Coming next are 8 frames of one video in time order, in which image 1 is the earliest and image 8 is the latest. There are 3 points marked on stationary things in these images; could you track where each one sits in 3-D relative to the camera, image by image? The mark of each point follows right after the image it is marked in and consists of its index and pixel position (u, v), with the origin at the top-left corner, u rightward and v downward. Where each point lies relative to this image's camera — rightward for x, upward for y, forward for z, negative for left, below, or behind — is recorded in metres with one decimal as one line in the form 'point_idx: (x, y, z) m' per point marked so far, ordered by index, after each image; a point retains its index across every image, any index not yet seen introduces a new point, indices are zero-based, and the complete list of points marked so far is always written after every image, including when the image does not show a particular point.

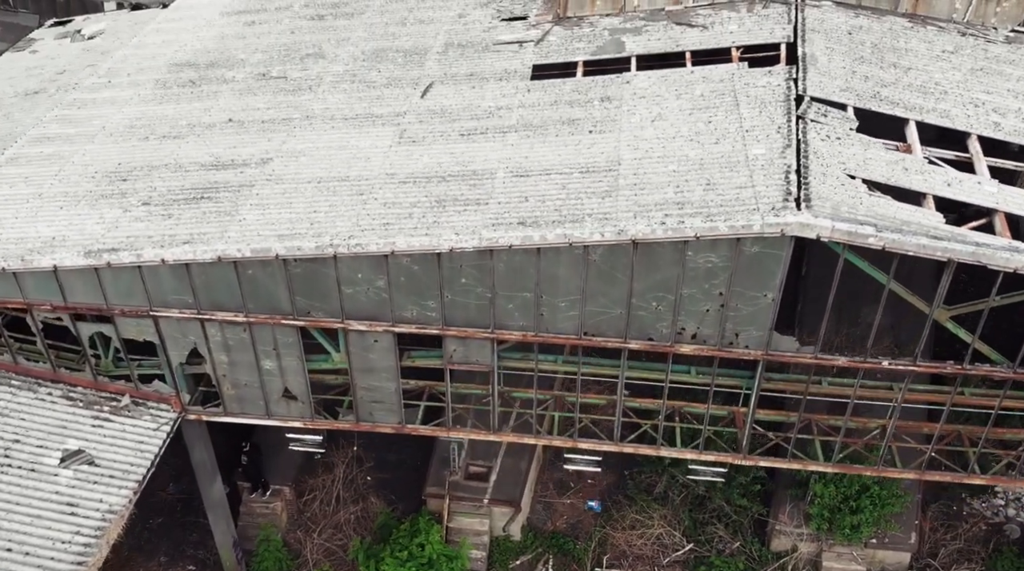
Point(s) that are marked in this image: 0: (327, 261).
0: (-2.8, +0.4, +13.1) m
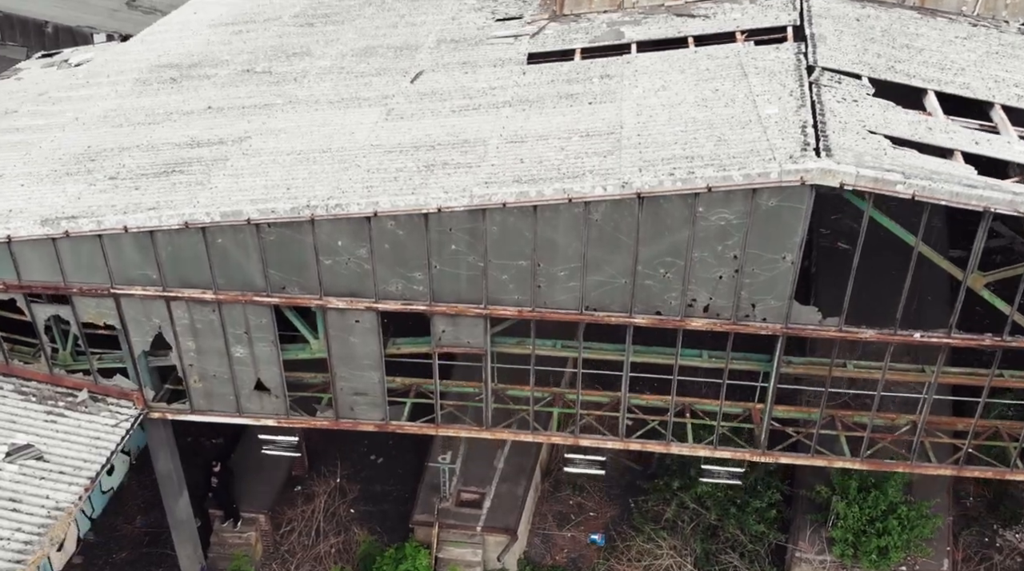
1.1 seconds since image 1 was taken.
0: (-2.8, +0.8, +12.0) m
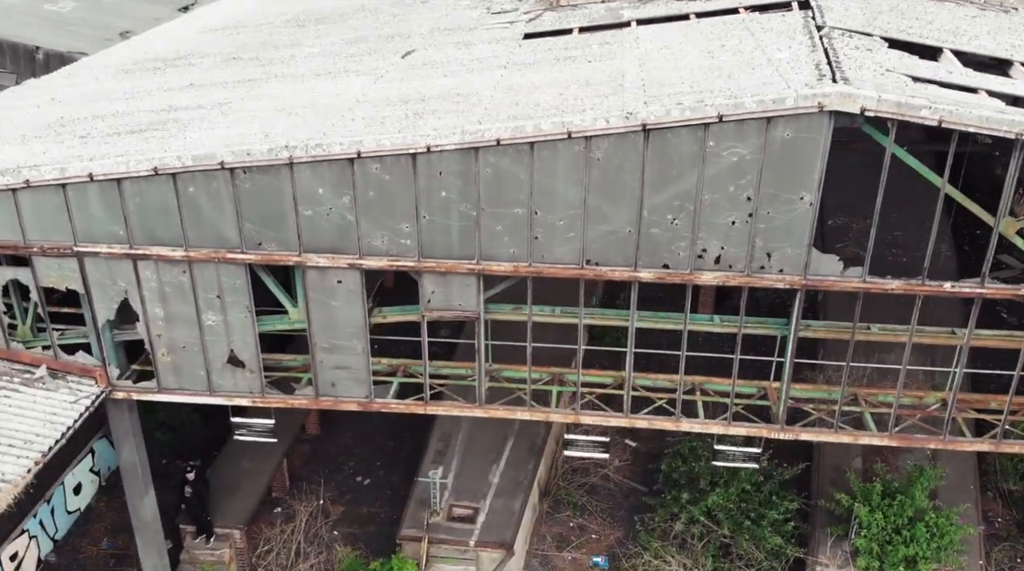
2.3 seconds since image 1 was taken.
0: (-2.9, +1.4, +11.2) m
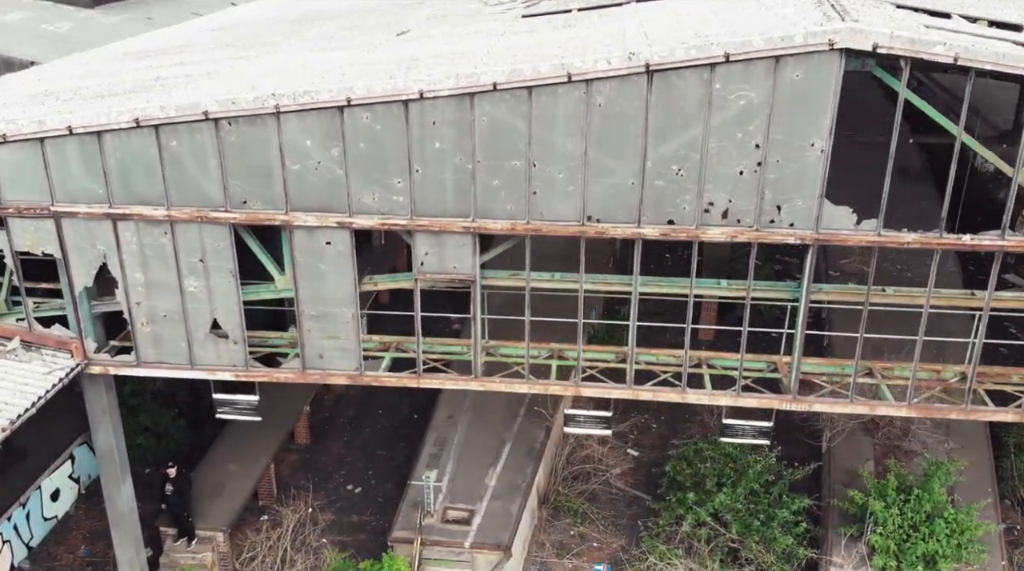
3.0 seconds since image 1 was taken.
0: (-2.9, +2.0, +10.7) m
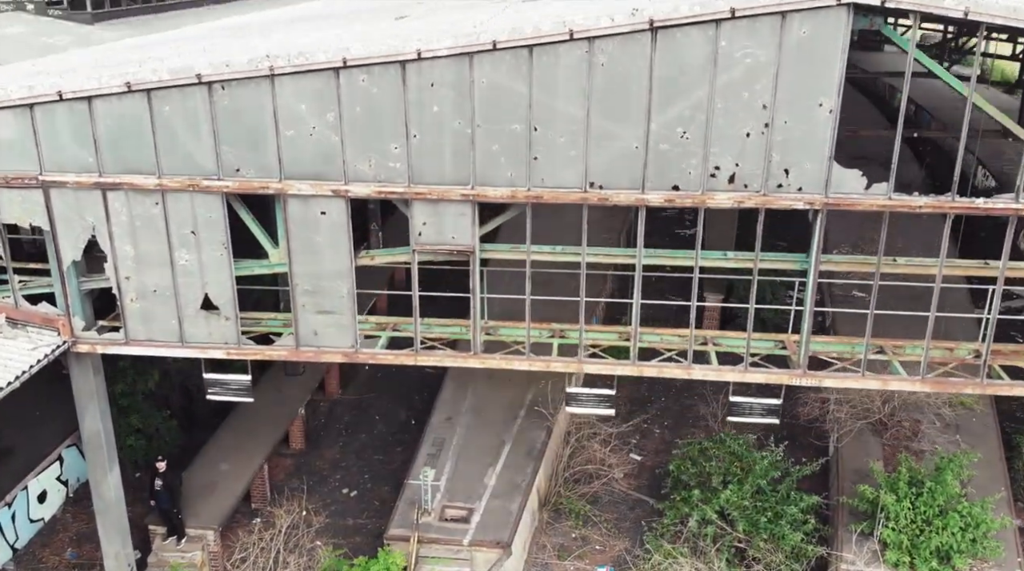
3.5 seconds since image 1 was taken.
0: (-2.9, +2.4, +10.5) m
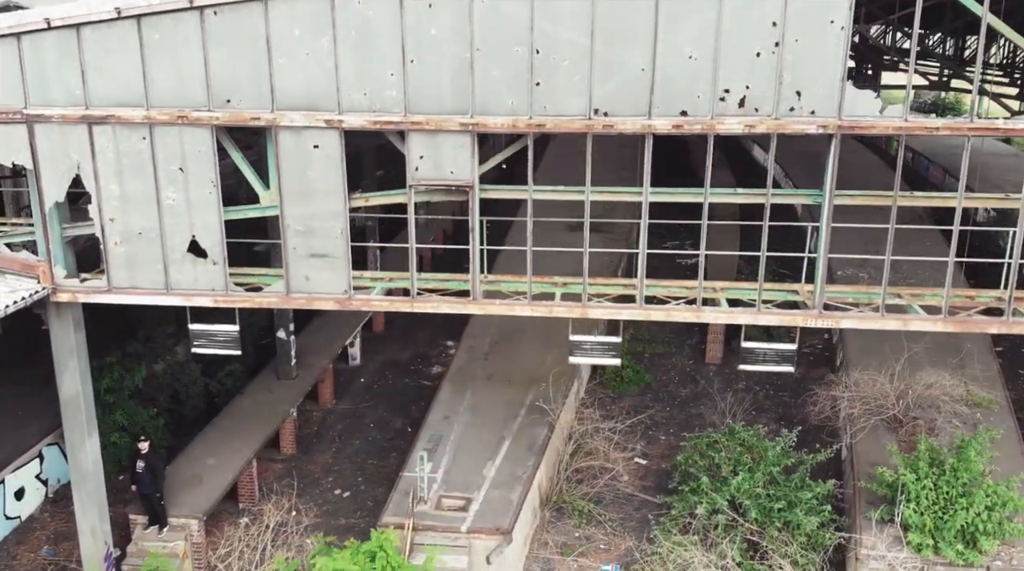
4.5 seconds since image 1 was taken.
0: (-2.9, +3.1, +10.2) m
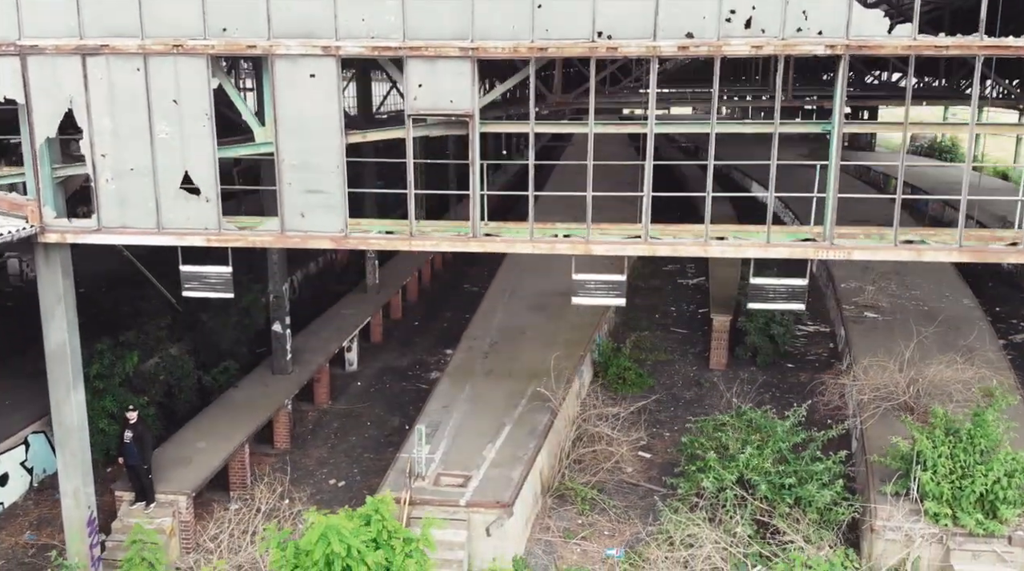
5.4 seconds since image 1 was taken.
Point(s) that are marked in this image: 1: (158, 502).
0: (-2.9, +4.0, +10.0) m
1: (-5.8, -3.5, +14.4) m
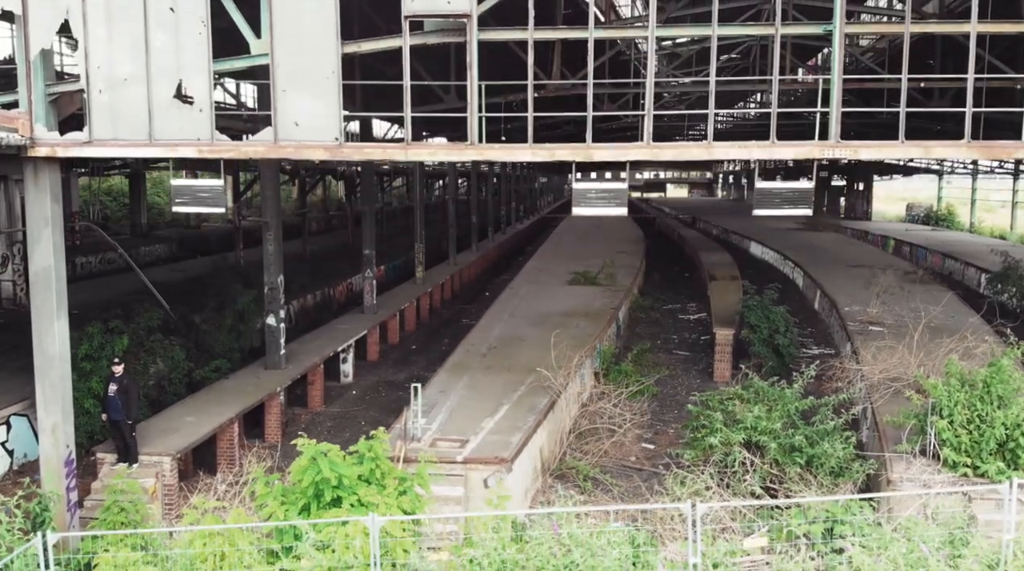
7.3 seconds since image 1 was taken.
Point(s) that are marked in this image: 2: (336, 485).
0: (-2.9, +5.1, +10.1) m
1: (-5.8, -2.8, +13.8) m
2: (-2.1, -2.4, +10.8) m
